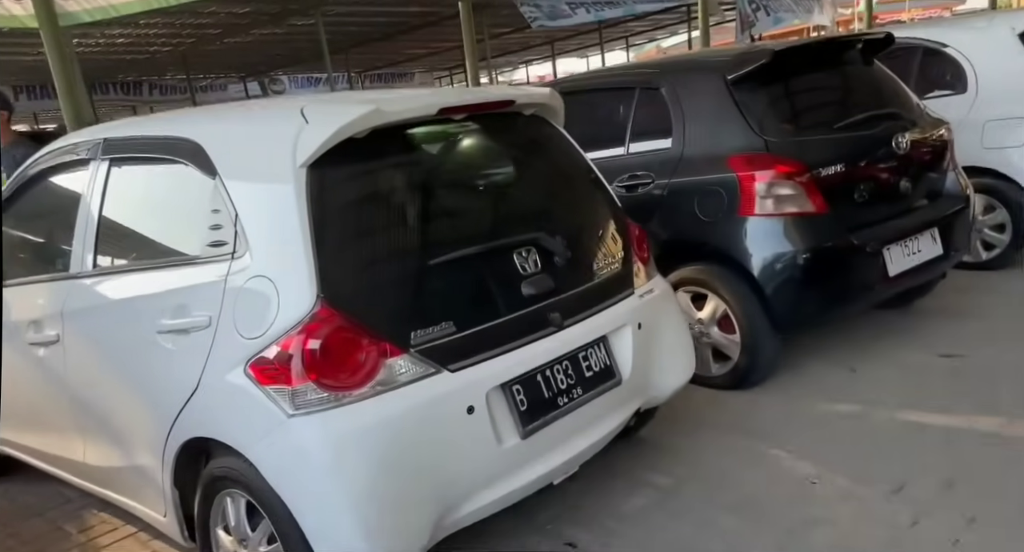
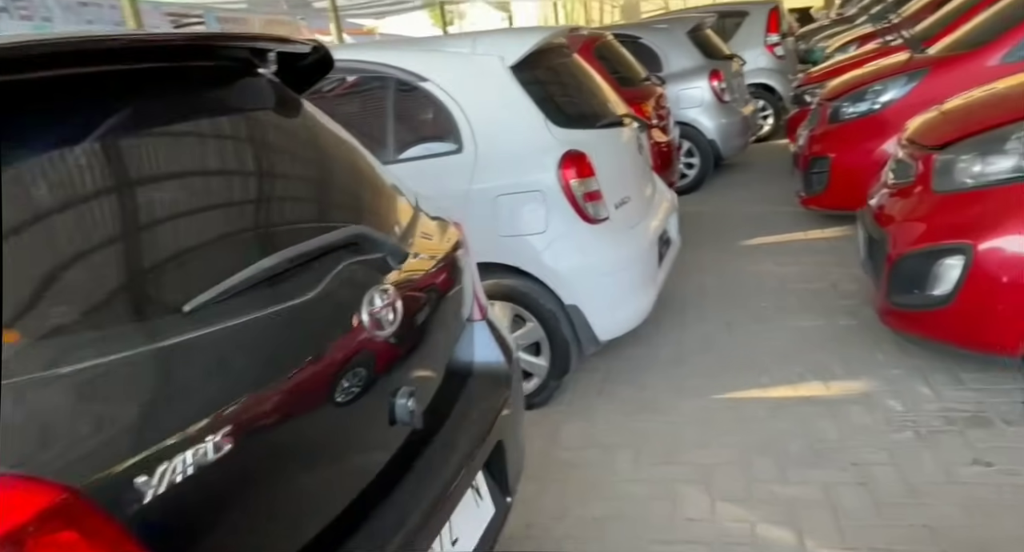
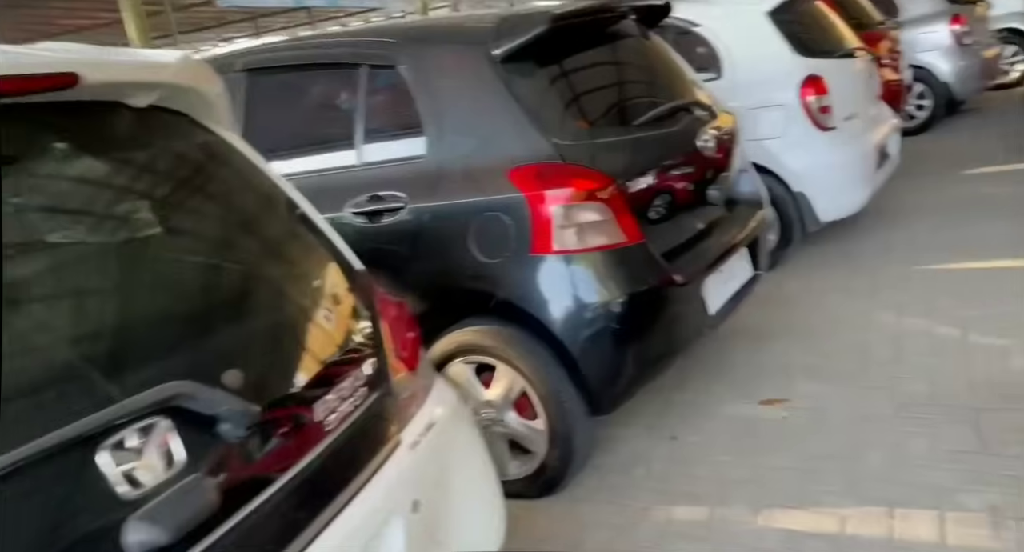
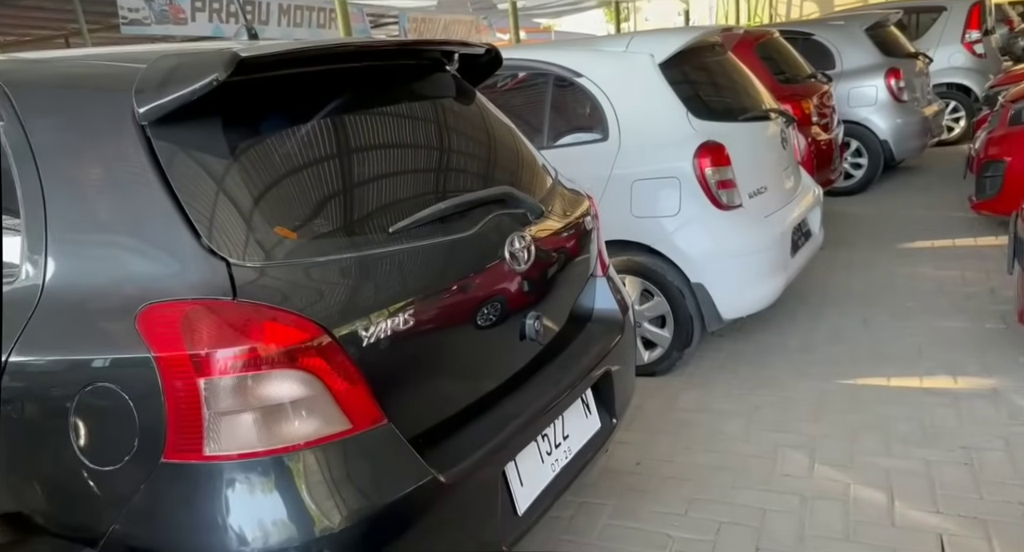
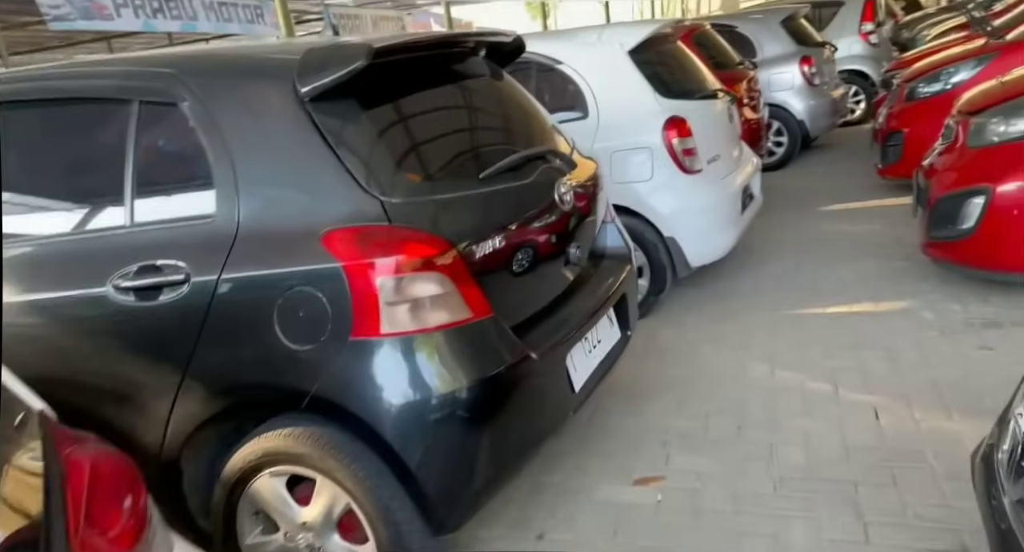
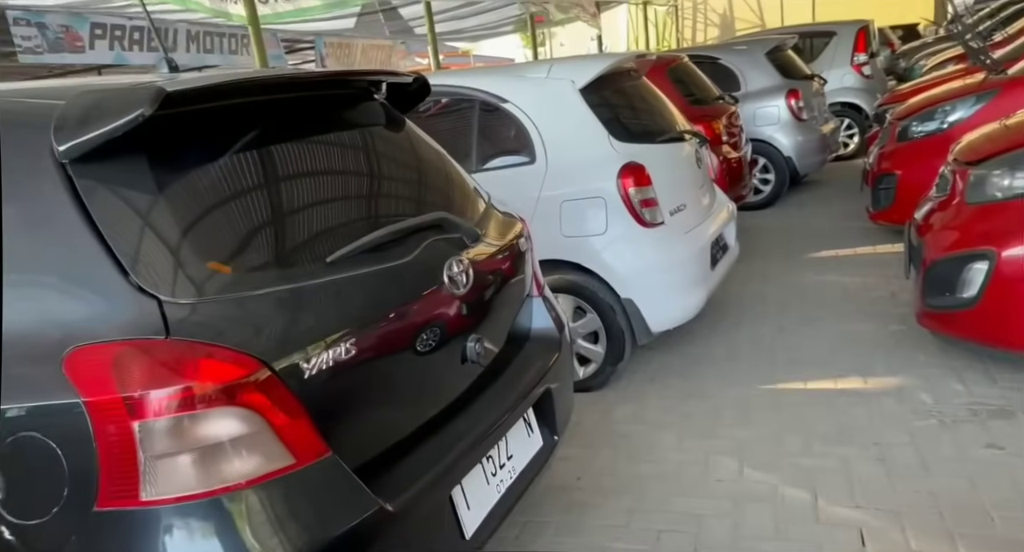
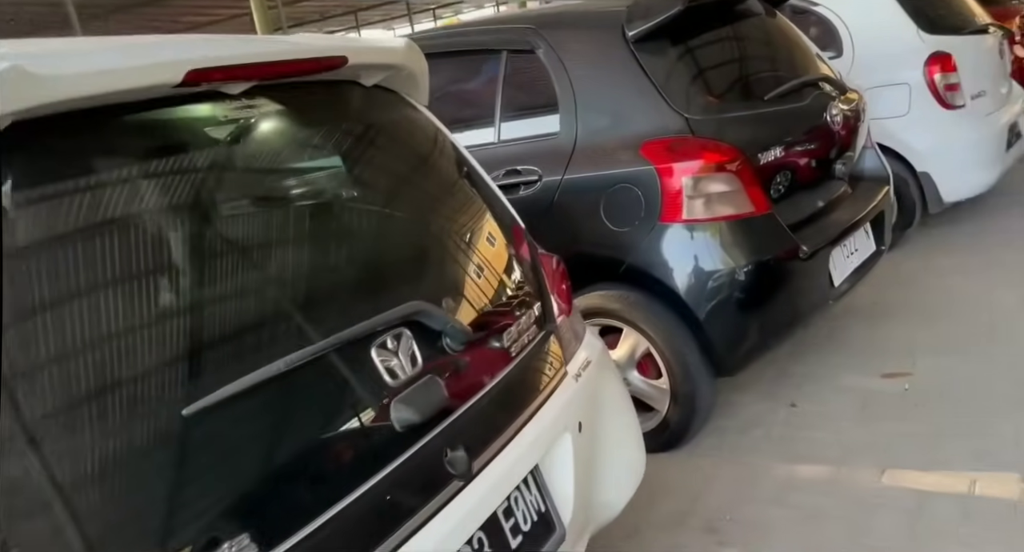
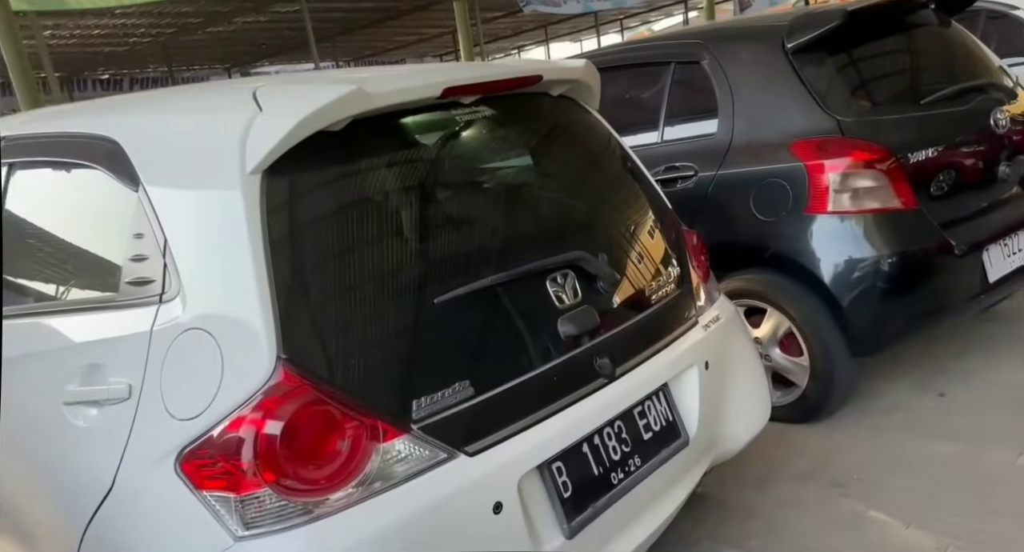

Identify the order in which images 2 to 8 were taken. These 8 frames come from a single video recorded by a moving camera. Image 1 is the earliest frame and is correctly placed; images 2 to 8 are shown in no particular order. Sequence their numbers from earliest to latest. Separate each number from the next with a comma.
8, 7, 3, 5, 6, 4, 2
